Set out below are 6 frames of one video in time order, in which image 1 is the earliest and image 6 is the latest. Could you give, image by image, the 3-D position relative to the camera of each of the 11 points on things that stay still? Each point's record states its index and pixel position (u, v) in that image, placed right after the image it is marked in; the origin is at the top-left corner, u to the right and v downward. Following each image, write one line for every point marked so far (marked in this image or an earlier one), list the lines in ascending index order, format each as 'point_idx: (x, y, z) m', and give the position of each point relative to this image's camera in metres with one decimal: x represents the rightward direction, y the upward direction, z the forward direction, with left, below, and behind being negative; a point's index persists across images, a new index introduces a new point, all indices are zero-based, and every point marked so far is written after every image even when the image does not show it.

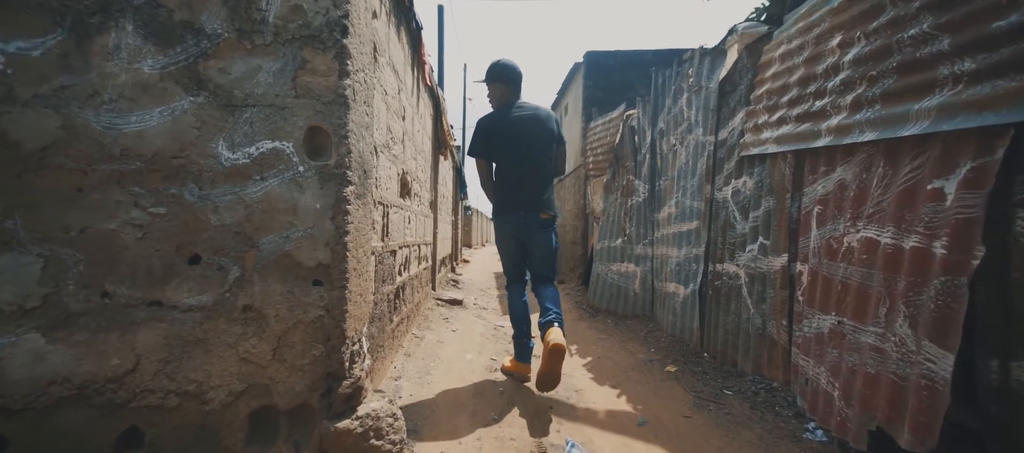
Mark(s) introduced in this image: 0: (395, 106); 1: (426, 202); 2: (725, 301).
0: (-0.7, +0.7, +2.7) m
1: (-0.9, +0.3, +4.7) m
2: (+1.4, -0.5, +2.9) m
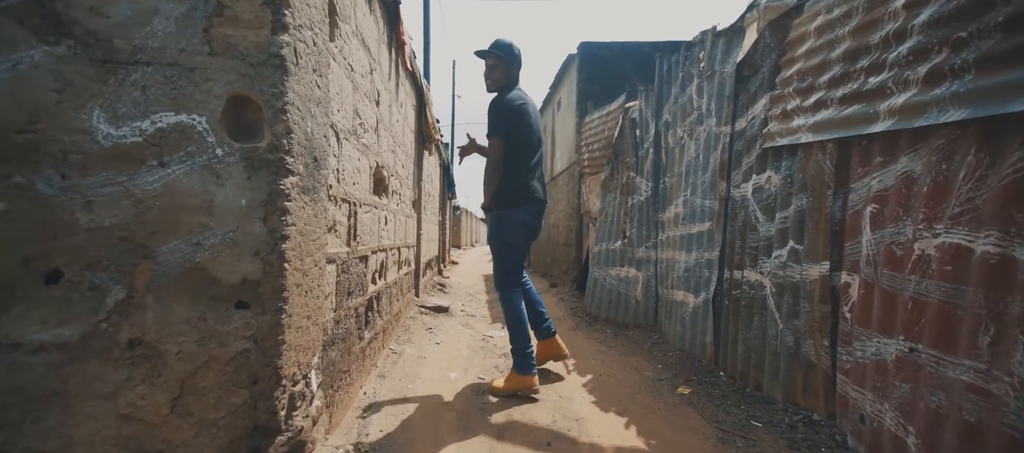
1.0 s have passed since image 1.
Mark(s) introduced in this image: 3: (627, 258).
0: (-0.8, +0.7, +2.4) m
1: (-1.0, +0.2, +4.3) m
2: (+1.3, -0.5, +2.5) m
3: (+1.2, -0.3, +4.4) m
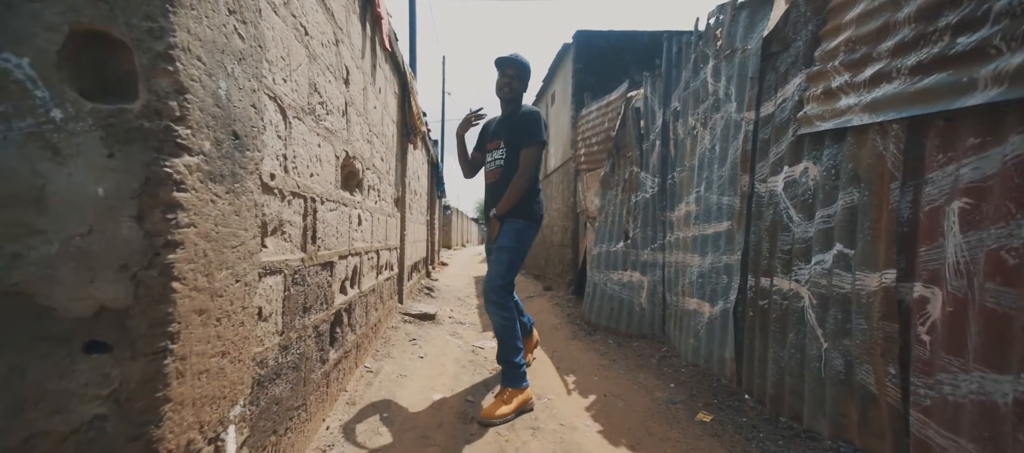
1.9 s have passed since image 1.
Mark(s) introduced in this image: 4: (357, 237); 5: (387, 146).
0: (-0.8, +0.7, +2.0) m
1: (-1.1, +0.2, +3.9) m
2: (+1.3, -0.5, +2.2) m
3: (+1.1, -0.3, +4.0) m
4: (-1.0, -0.1, +2.7) m
5: (-1.1, +0.7, +3.8) m
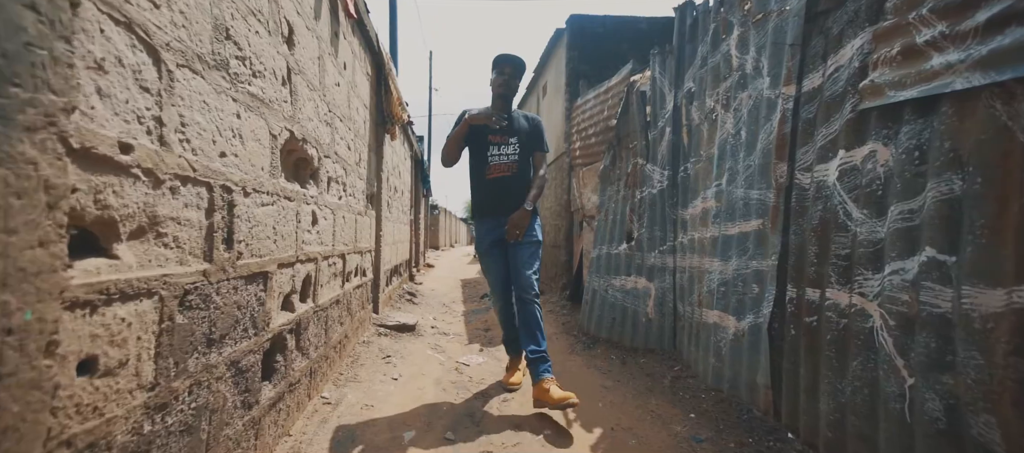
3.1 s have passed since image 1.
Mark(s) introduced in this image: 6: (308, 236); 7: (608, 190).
0: (-0.8, +0.7, +1.5) m
1: (-1.2, +0.2, +3.4) m
2: (+1.2, -0.5, +1.7) m
3: (+1.0, -0.3, +3.6) m
4: (-1.0, -0.1, +2.2) m
5: (-1.2, +0.7, +3.3) m
6: (-1.0, 0.0, +2.2) m
7: (+0.9, +0.3, +4.2) m
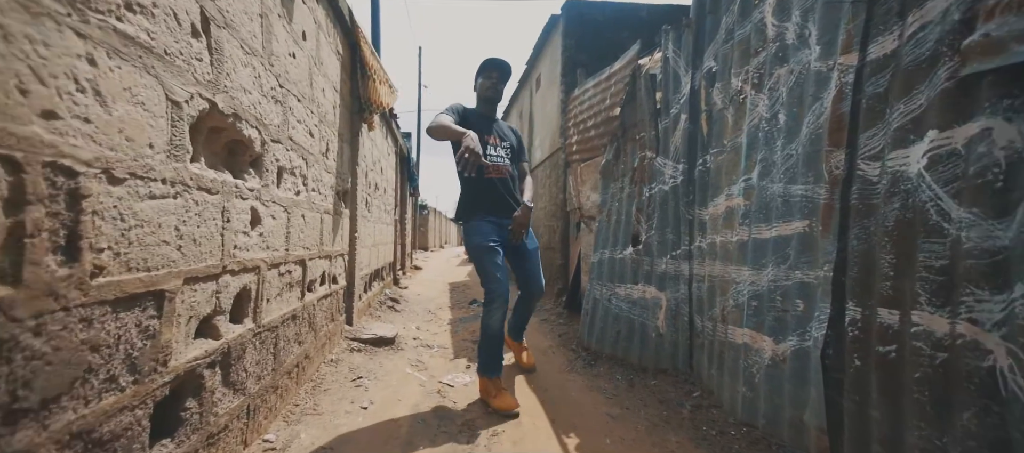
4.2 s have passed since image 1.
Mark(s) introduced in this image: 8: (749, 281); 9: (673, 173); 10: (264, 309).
0: (-0.9, +0.7, +1.0) m
1: (-1.3, +0.2, +3.0) m
2: (+1.2, -0.5, +1.3) m
3: (+1.0, -0.3, +3.2) m
4: (-1.0, -0.1, +1.7) m
5: (-1.2, +0.7, +2.8) m
6: (-1.0, 0.0, +1.7) m
7: (+0.8, +0.3, +3.7) m
8: (+1.2, -0.3, +2.2) m
9: (+1.1, +0.4, +3.0) m
10: (-1.1, -0.4, +2.0) m
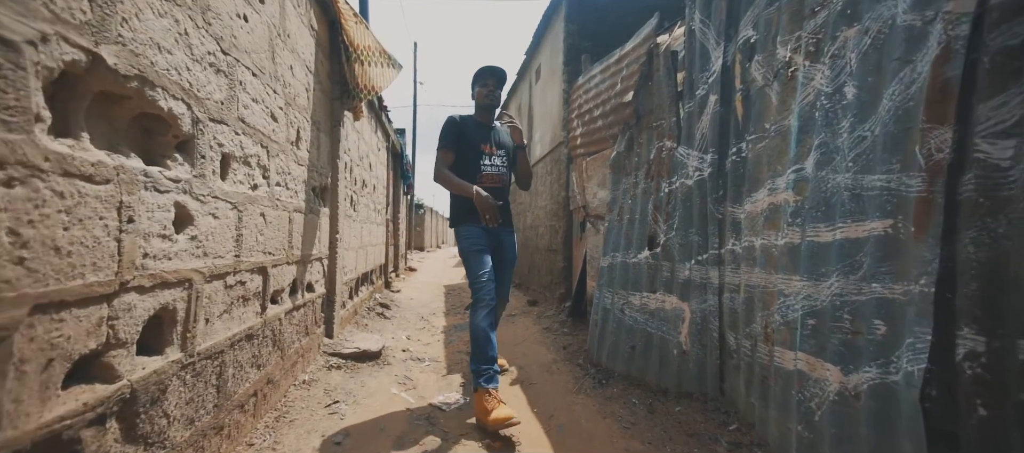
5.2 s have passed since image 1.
0: (-0.8, +0.7, +0.6) m
1: (-1.3, +0.2, +2.5) m
2: (+1.2, -0.5, +0.9) m
3: (+1.0, -0.3, +2.7) m
4: (-1.0, -0.1, +1.3) m
5: (-1.2, +0.7, +2.4) m
6: (-1.0, -0.1, +1.3) m
7: (+0.8, +0.3, +3.3) m
8: (+1.2, -0.3, +1.8) m
9: (+1.1, +0.4, +2.5) m
10: (-1.1, -0.4, +1.6) m
